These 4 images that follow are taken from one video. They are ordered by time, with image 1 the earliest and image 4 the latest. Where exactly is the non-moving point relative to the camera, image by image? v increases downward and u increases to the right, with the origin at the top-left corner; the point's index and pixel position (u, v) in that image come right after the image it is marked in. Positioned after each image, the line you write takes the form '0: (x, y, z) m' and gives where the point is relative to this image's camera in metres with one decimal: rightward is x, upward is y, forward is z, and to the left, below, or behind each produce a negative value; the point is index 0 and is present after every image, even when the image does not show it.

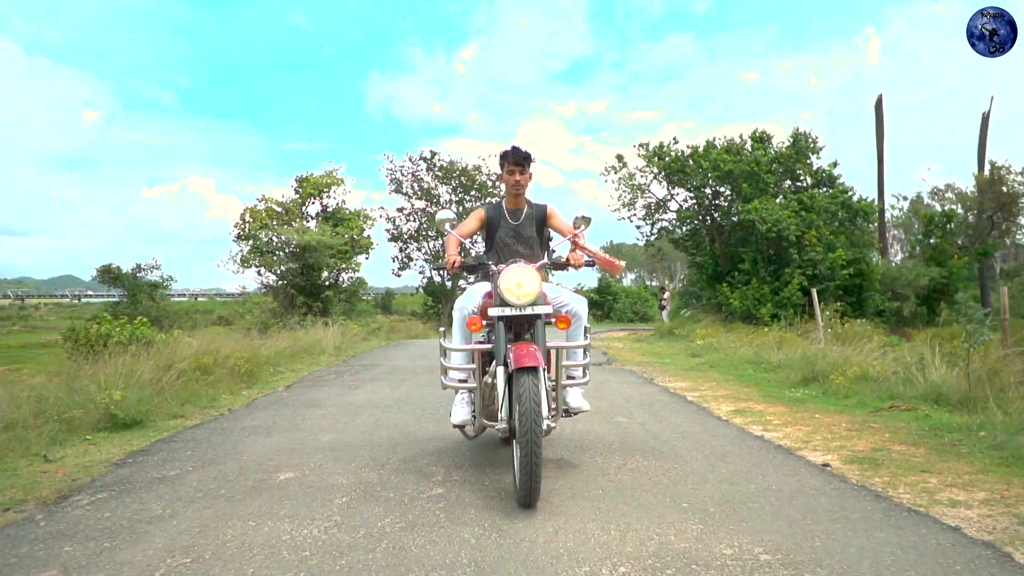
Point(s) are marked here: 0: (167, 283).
0: (-6.6, +0.2, +14.5) m
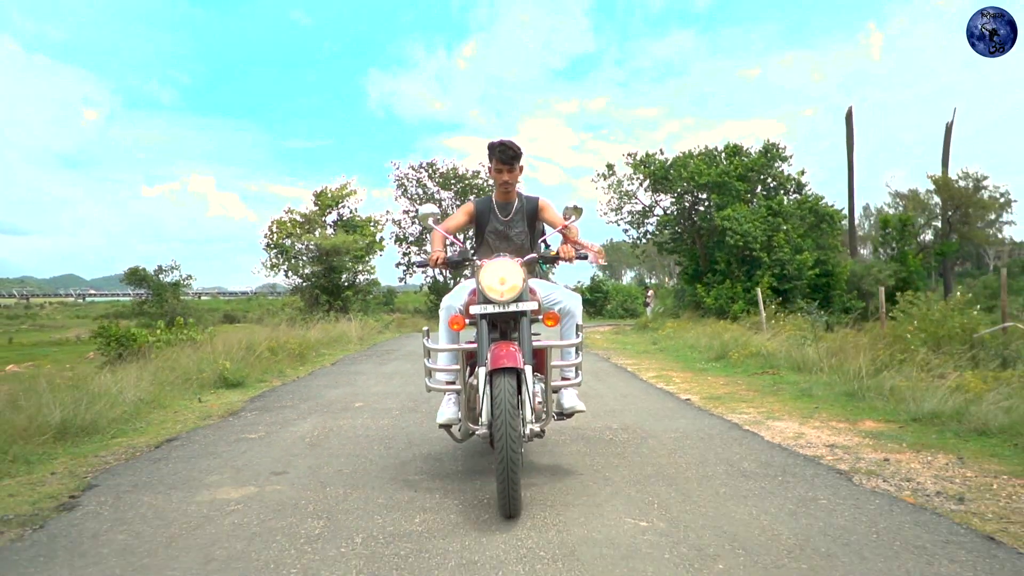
0: (-6.6, +0.2, +15.5) m
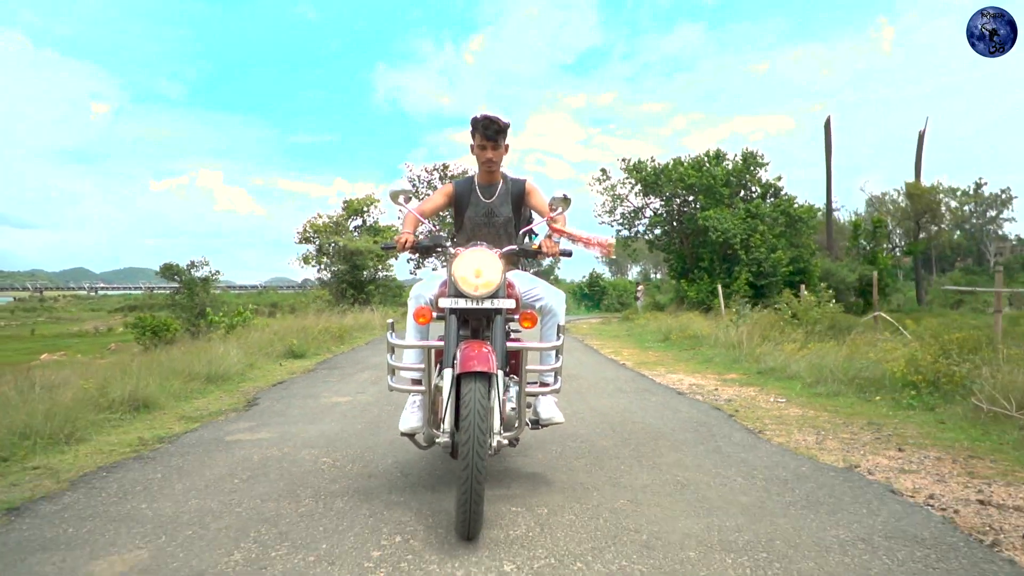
0: (-6.5, +0.3, +16.6) m
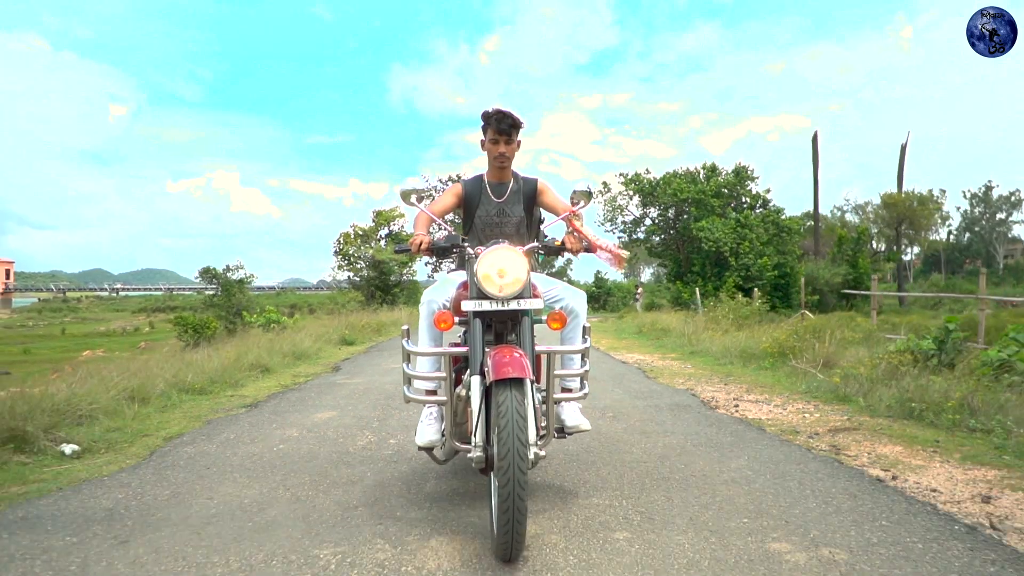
0: (-6.3, +0.3, +17.8) m
